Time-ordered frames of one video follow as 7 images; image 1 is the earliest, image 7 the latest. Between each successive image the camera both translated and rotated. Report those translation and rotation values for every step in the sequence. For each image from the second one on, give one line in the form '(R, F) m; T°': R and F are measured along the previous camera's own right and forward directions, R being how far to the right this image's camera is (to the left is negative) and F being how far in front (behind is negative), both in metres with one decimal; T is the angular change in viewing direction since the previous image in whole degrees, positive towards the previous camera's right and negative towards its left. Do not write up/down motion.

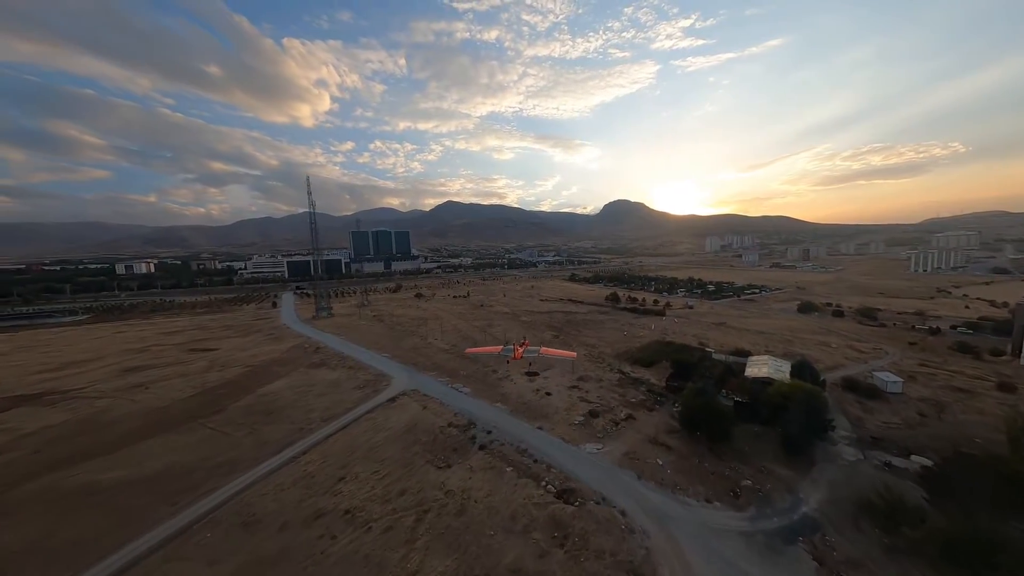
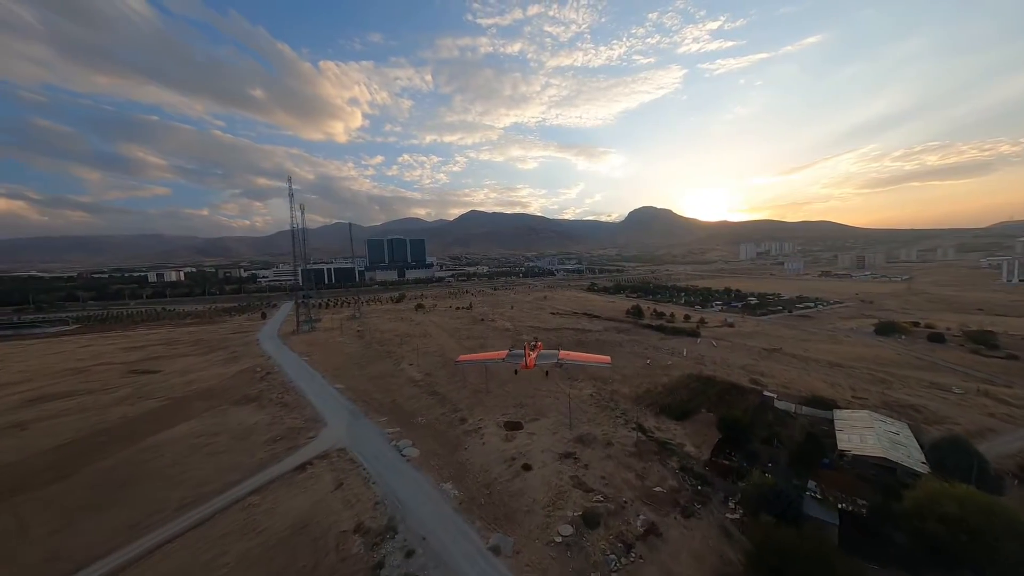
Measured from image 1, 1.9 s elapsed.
(+2.4, +6.2) m; -4°
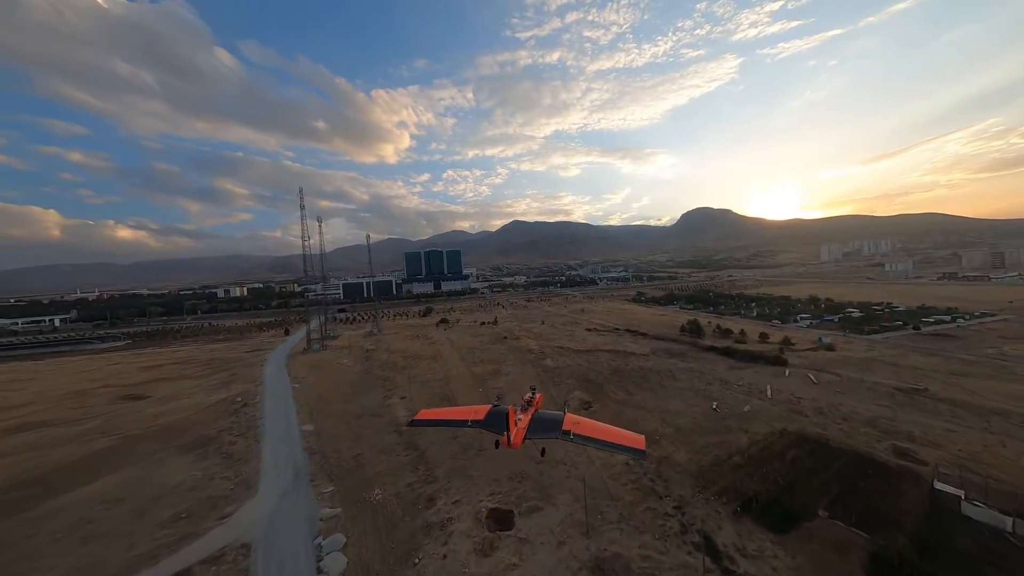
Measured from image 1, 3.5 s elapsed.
(+2.0, +5.6) m; -8°
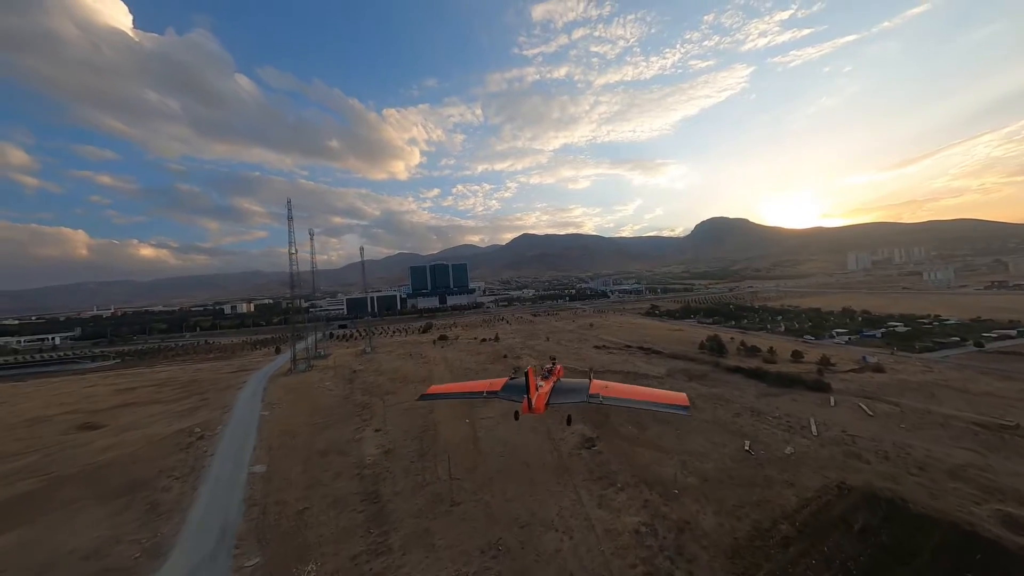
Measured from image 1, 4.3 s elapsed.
(+1.2, +2.8) m; -2°
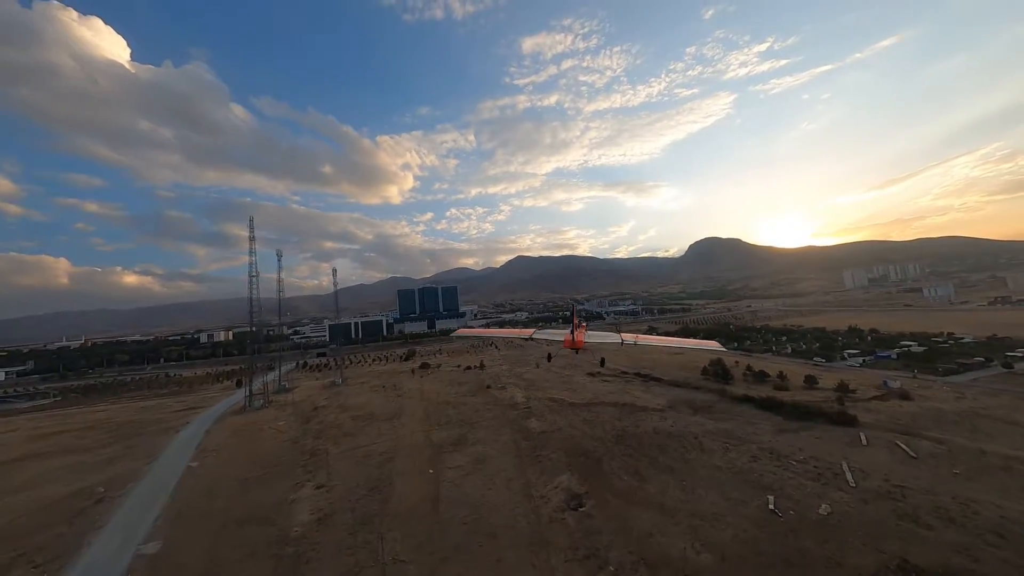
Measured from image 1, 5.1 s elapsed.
(+1.2, +2.6) m; +1°
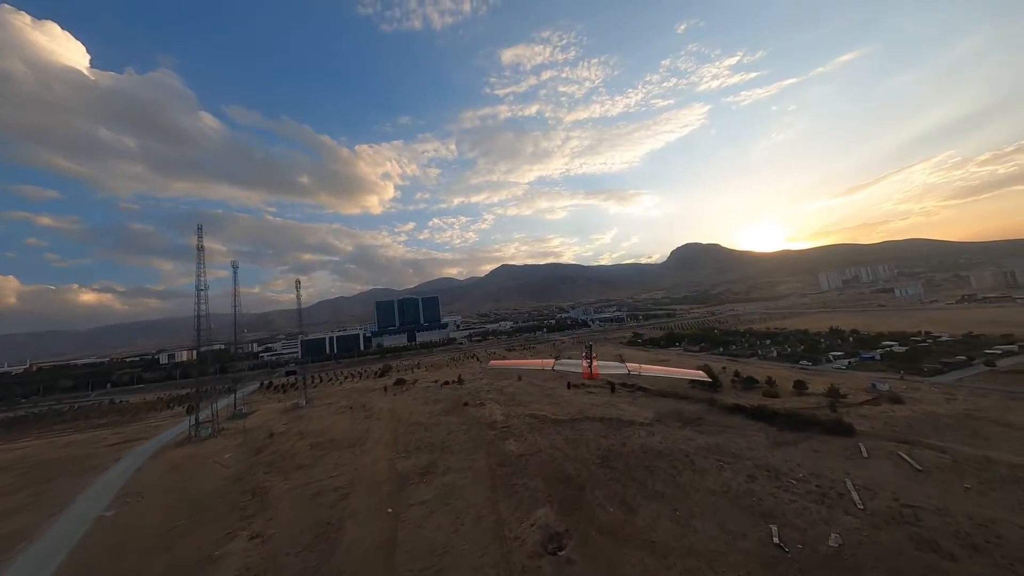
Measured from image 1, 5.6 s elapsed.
(+0.8, +1.7) m; +2°
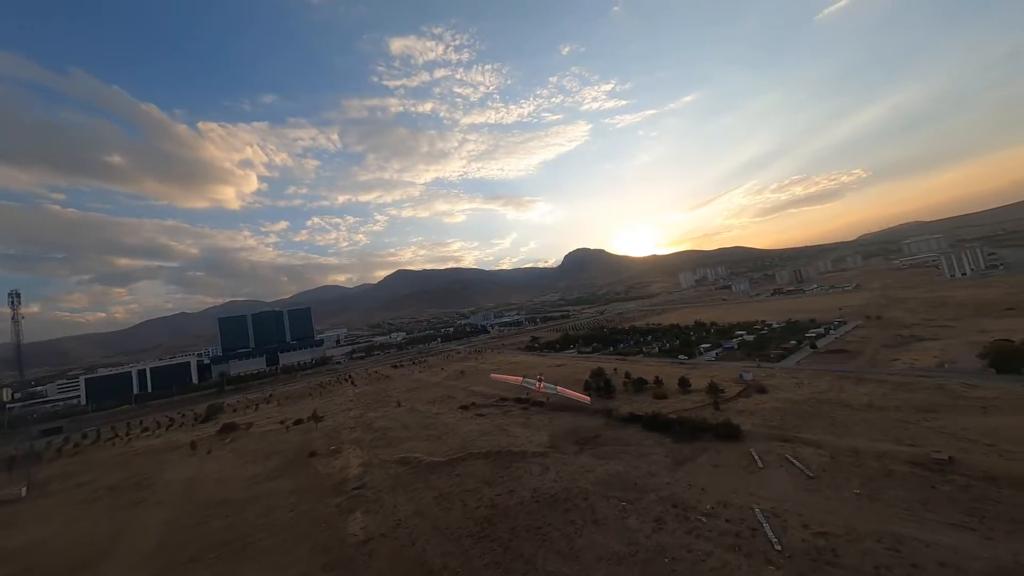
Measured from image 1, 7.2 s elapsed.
(+2.3, +4.5) m; +17°
